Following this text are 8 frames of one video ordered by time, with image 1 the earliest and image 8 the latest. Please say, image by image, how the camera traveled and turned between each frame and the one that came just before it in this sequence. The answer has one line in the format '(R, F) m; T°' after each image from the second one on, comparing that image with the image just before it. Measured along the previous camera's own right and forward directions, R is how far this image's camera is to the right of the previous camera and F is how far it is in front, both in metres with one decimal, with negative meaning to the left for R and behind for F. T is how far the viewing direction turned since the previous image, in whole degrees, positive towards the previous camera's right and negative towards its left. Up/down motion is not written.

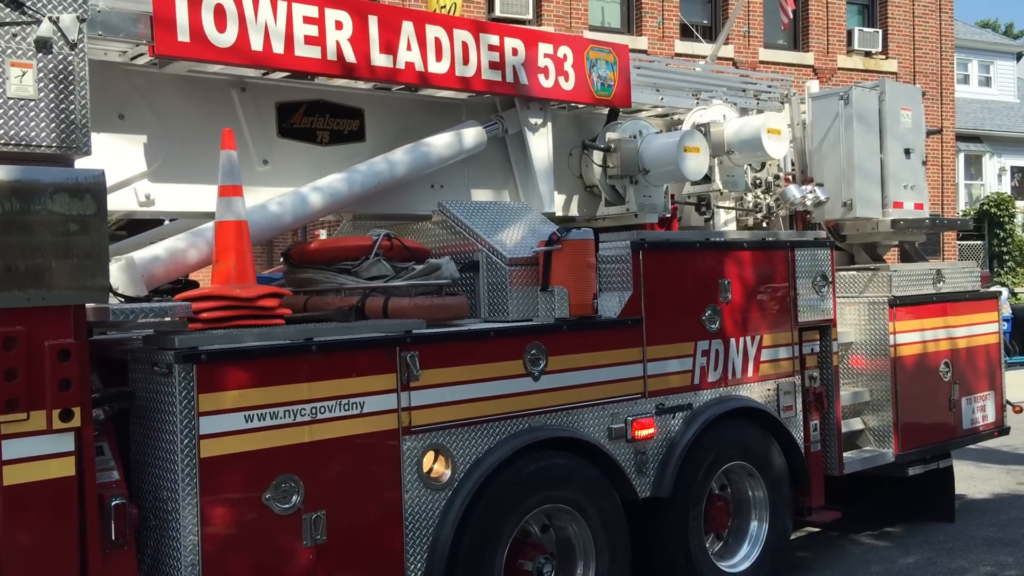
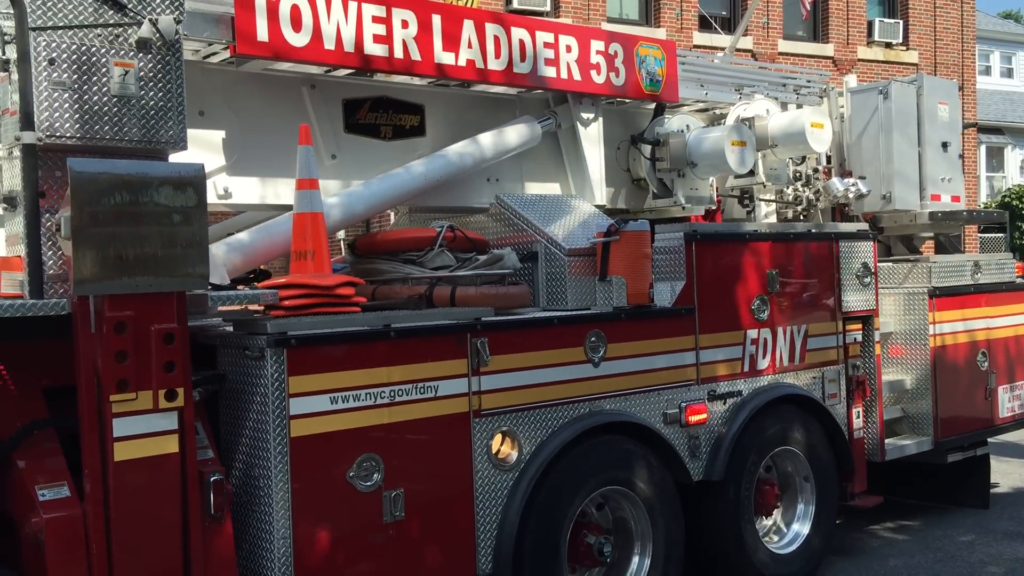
(-0.2, -0.2) m; -1°
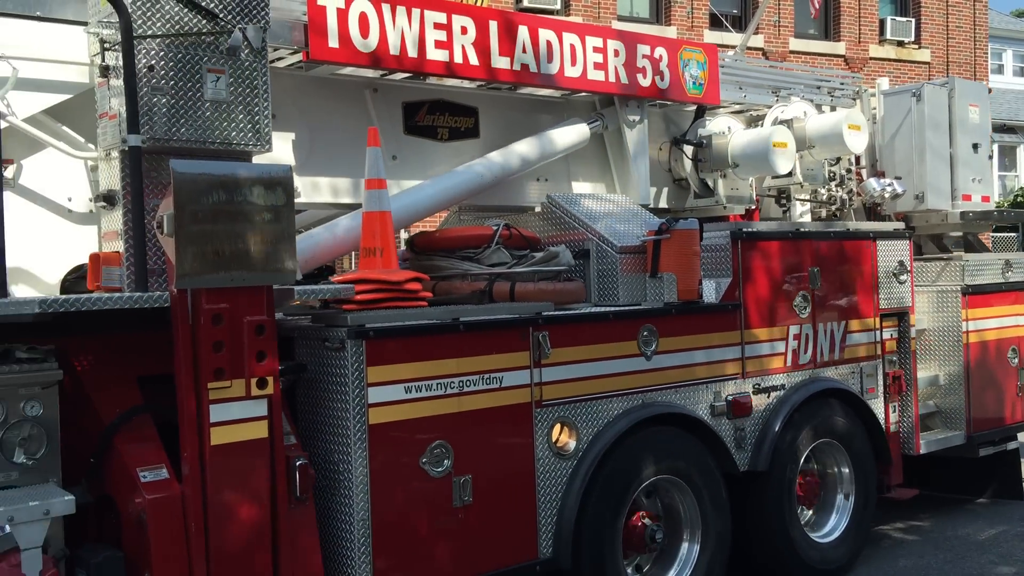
(-0.2, -0.2) m; -1°
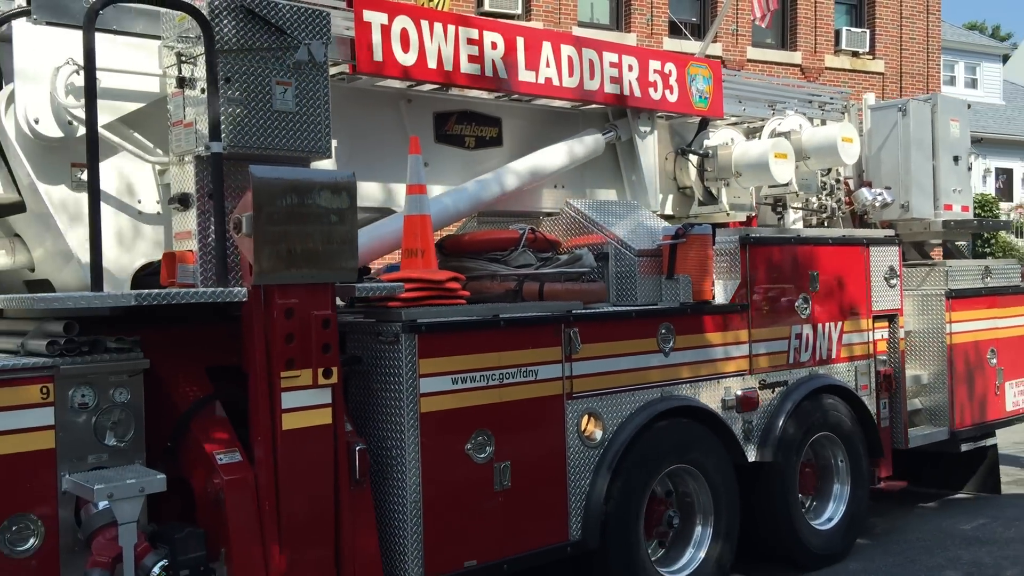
(-0.3, -0.3) m; +2°
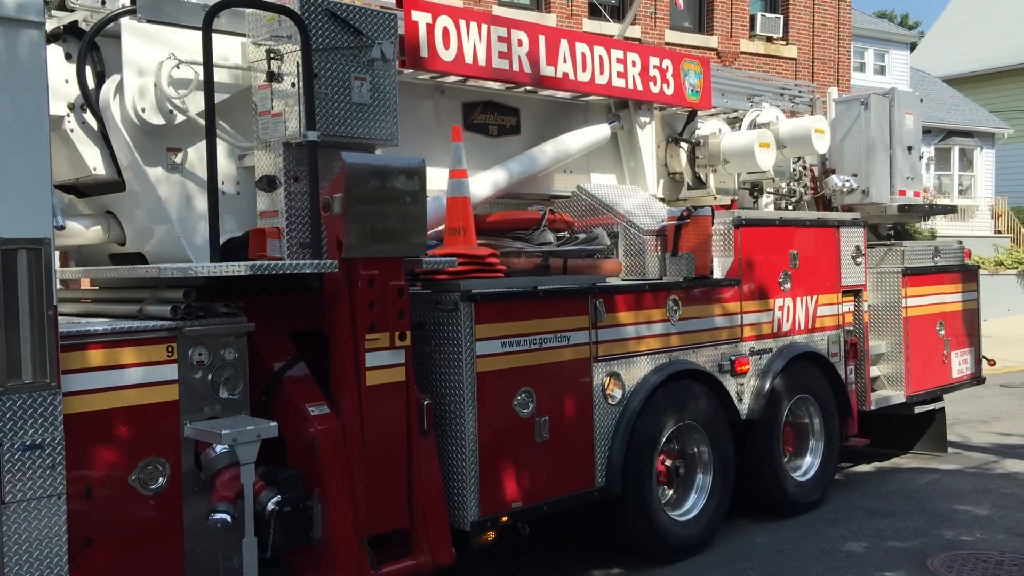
(-0.5, -0.5) m; +4°
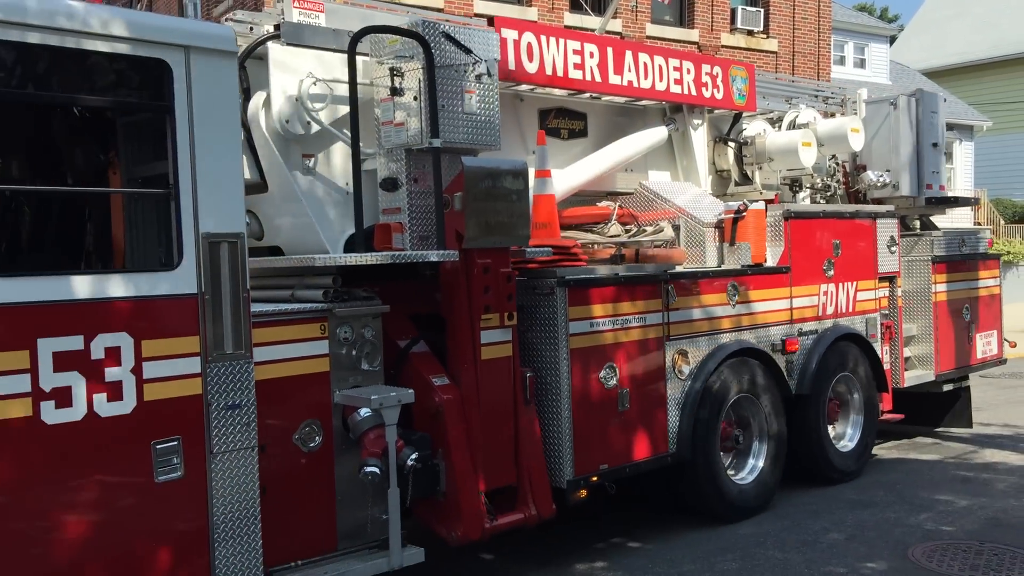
(-0.4, -0.6) m; 0°
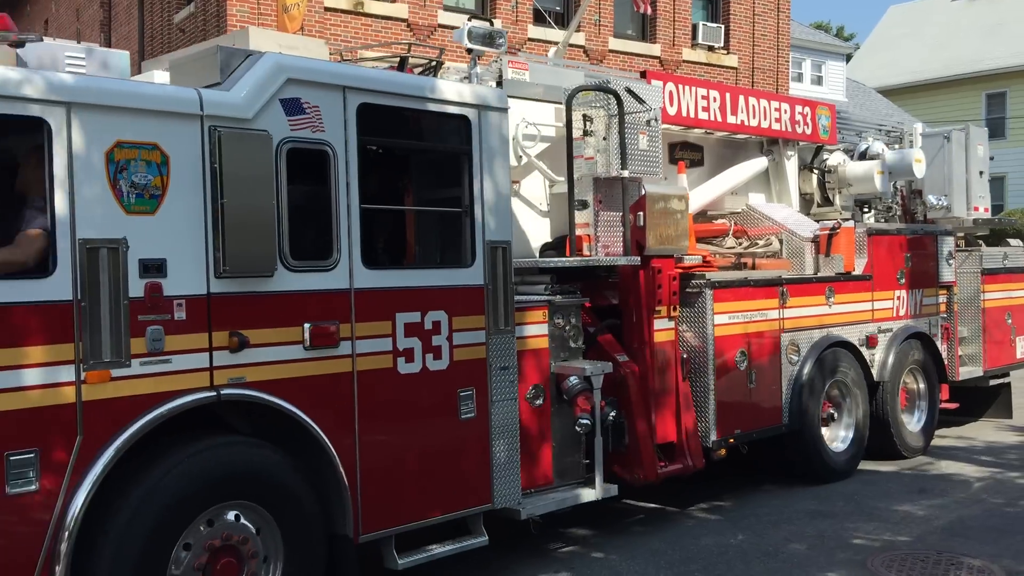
(-1.0, -1.3) m; 0°
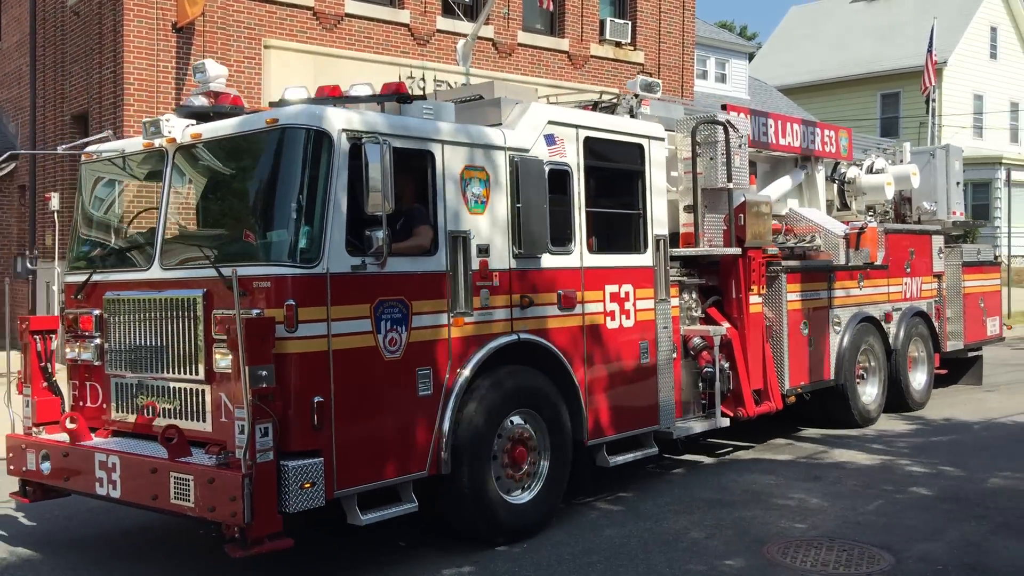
(-1.5, -1.8) m; +4°
